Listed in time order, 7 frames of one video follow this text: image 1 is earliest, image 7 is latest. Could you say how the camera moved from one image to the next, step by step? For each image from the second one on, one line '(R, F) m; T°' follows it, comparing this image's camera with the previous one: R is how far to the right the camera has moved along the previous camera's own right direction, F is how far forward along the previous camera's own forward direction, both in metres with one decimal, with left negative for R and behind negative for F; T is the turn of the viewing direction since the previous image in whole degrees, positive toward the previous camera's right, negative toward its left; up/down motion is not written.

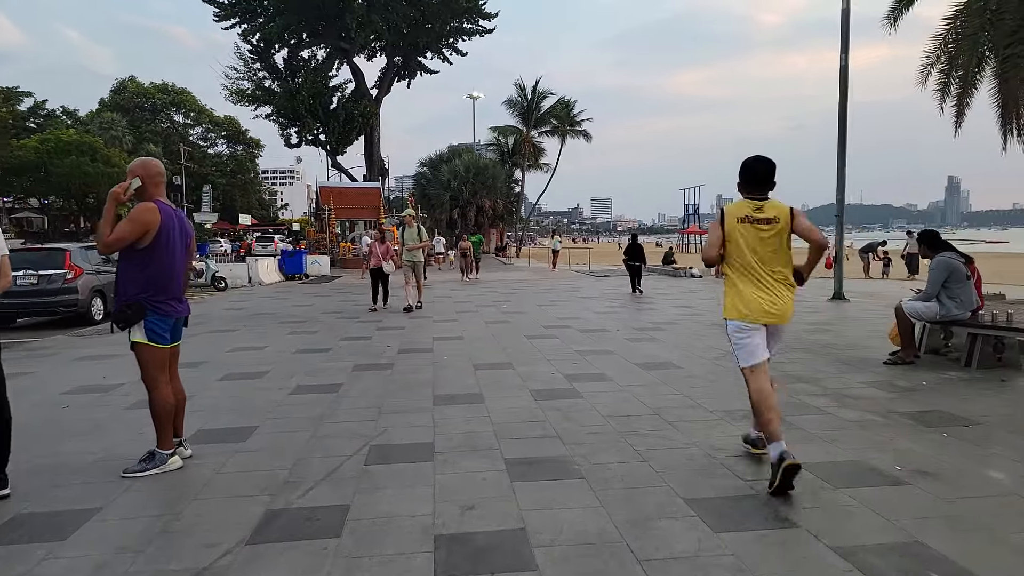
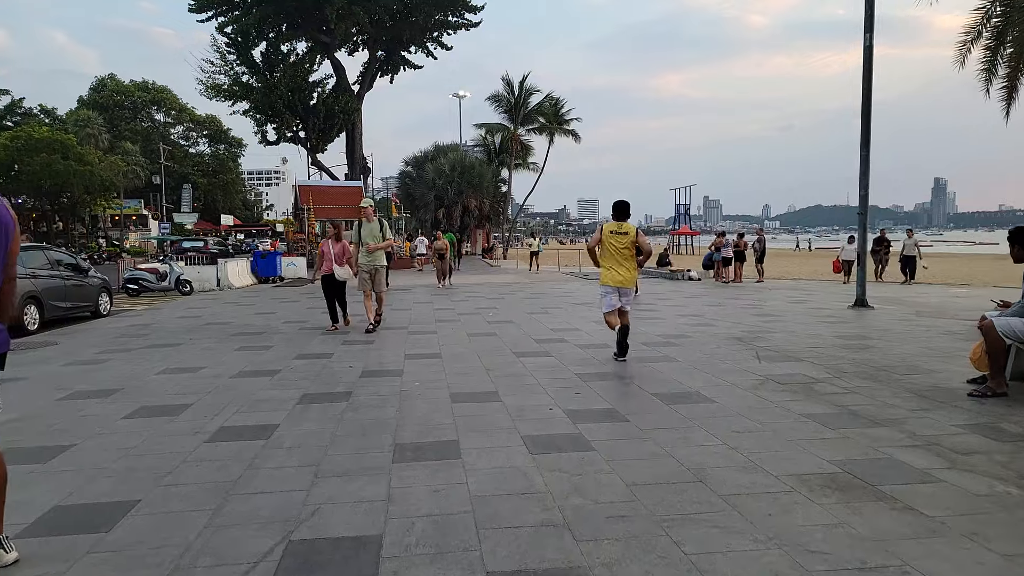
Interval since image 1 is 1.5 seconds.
(0.0, +1.4) m; +1°
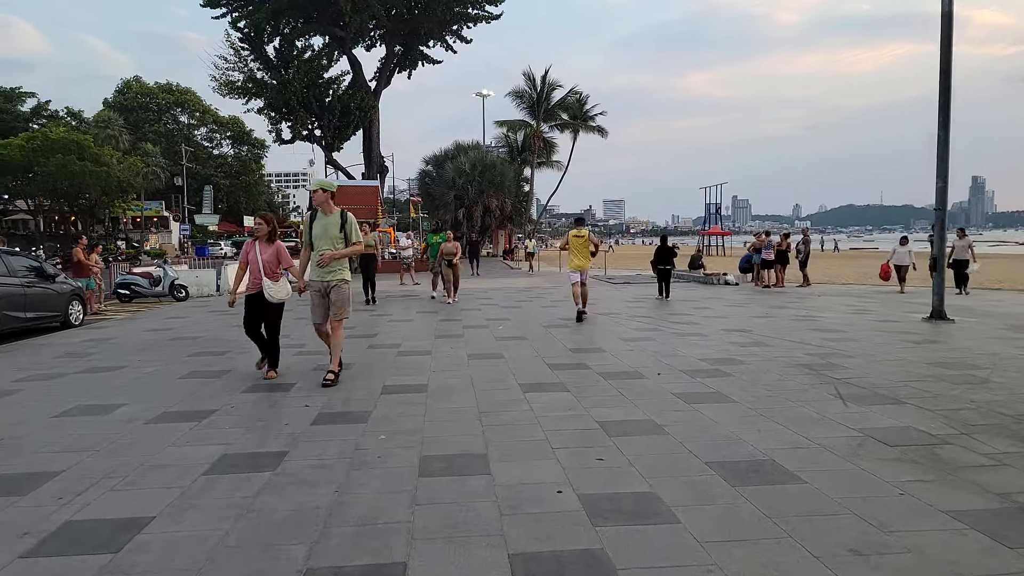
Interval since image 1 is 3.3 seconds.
(+0.2, +1.7) m; -2°
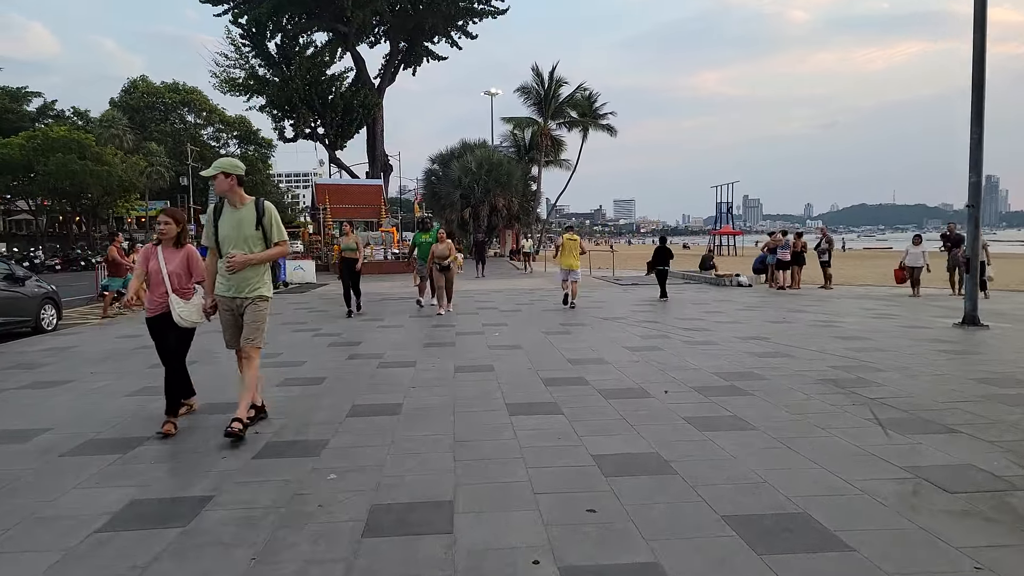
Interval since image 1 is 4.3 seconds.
(+0.2, +0.8) m; -1°
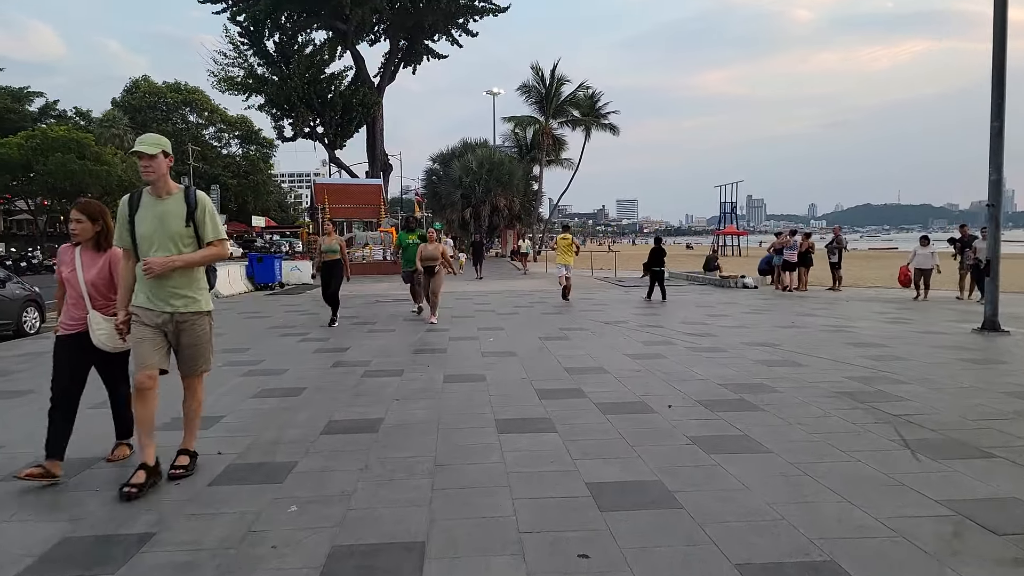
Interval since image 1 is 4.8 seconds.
(+0.1, +0.4) m; 0°
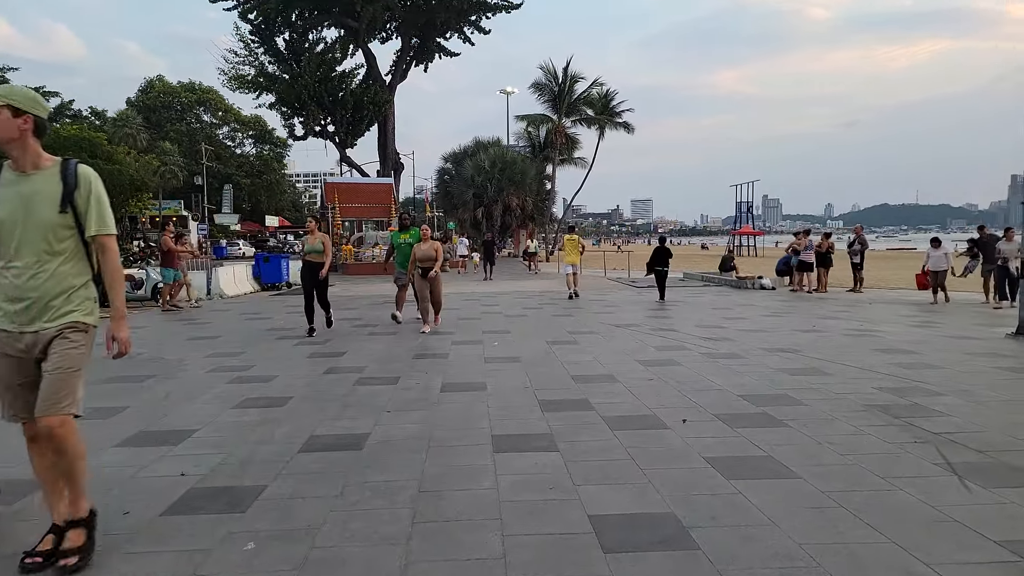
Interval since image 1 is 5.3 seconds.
(+0.1, +0.5) m; -1°
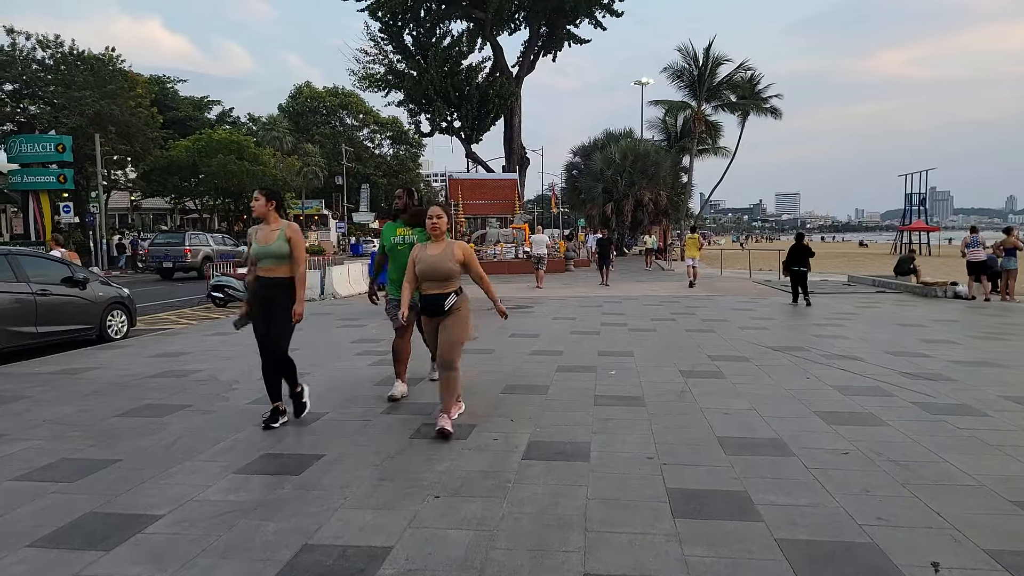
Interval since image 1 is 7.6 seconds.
(+0.1, +1.9) m; -11°
